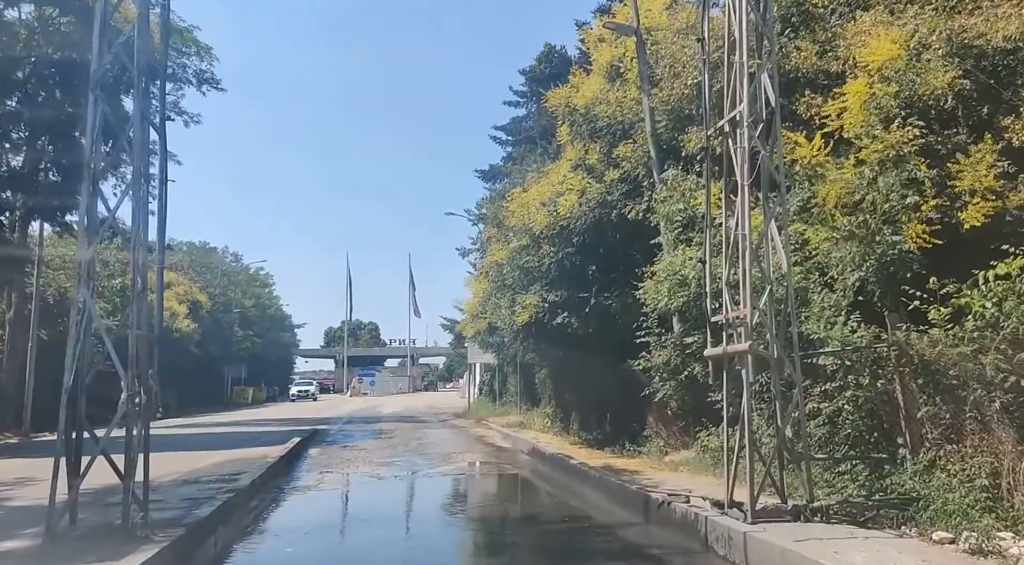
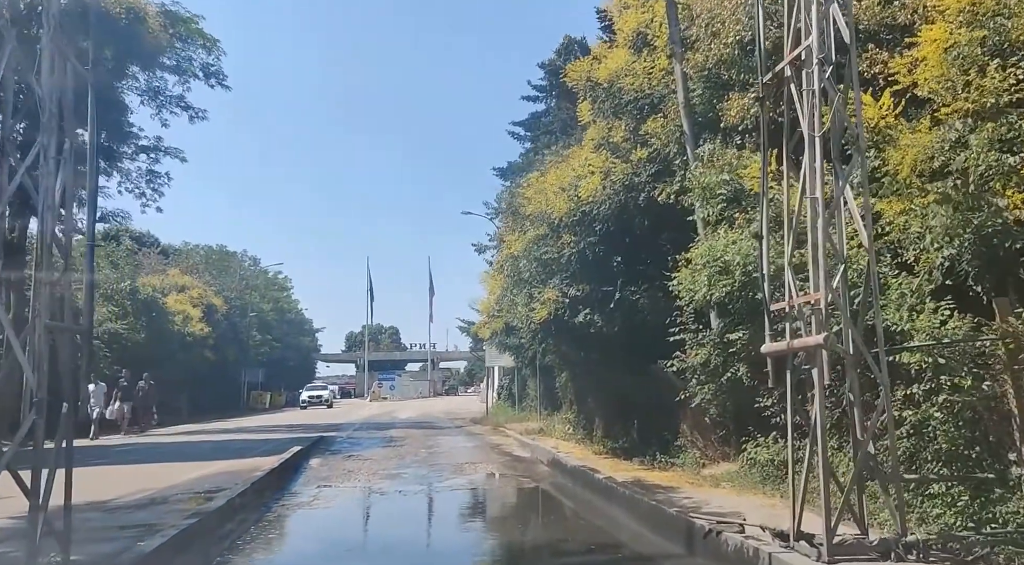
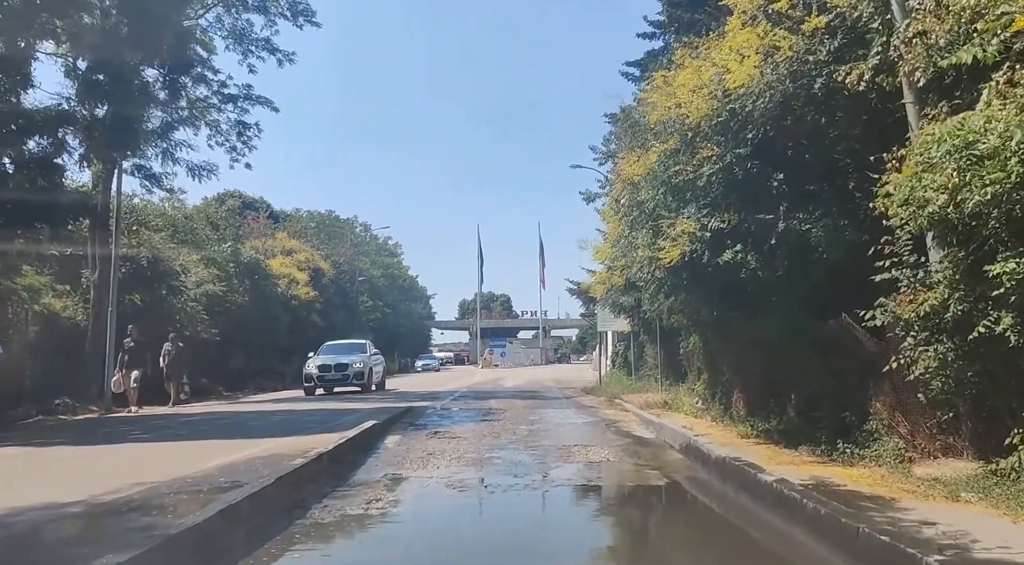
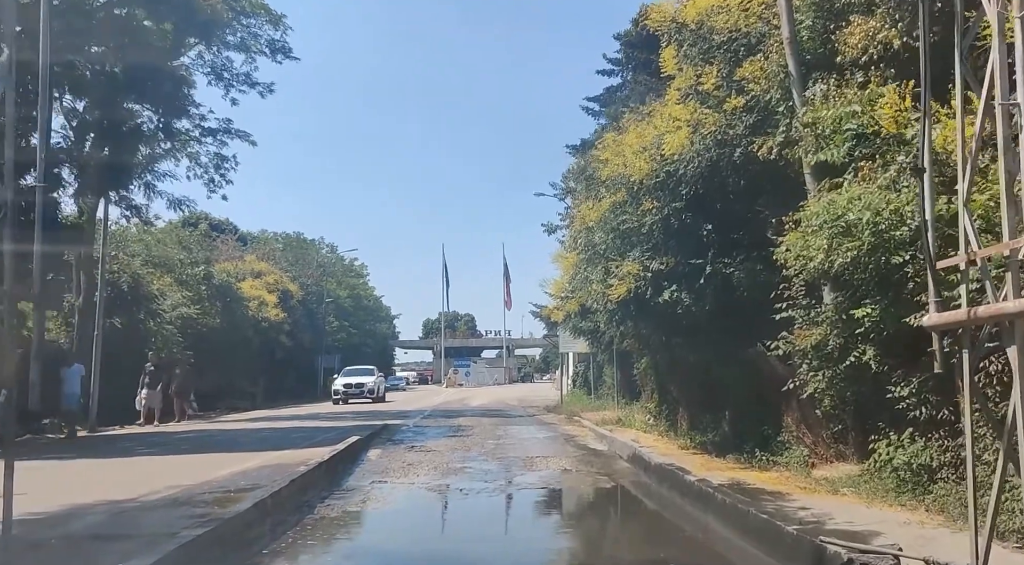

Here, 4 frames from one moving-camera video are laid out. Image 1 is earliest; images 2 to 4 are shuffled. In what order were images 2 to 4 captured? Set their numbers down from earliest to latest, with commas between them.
2, 4, 3
